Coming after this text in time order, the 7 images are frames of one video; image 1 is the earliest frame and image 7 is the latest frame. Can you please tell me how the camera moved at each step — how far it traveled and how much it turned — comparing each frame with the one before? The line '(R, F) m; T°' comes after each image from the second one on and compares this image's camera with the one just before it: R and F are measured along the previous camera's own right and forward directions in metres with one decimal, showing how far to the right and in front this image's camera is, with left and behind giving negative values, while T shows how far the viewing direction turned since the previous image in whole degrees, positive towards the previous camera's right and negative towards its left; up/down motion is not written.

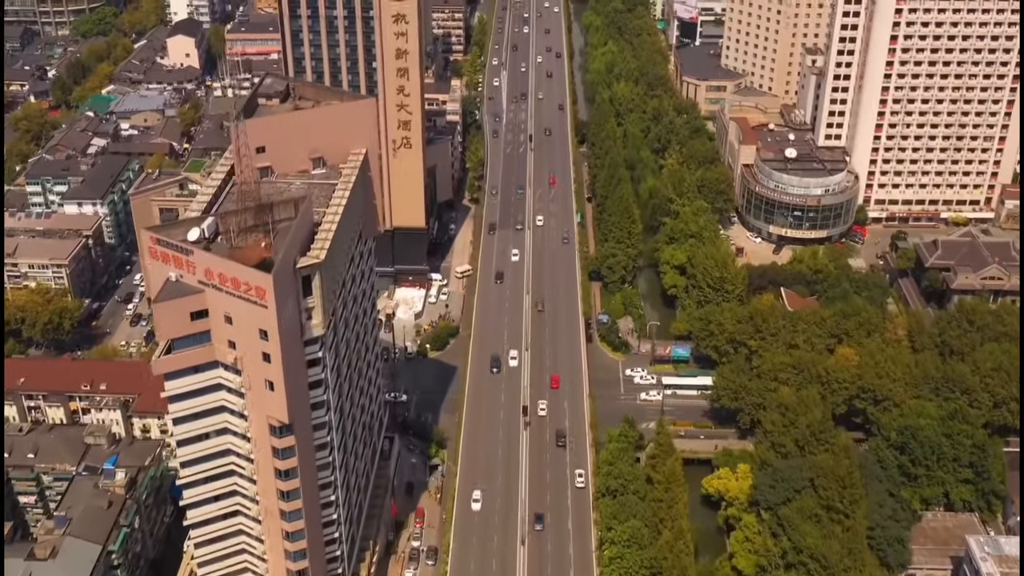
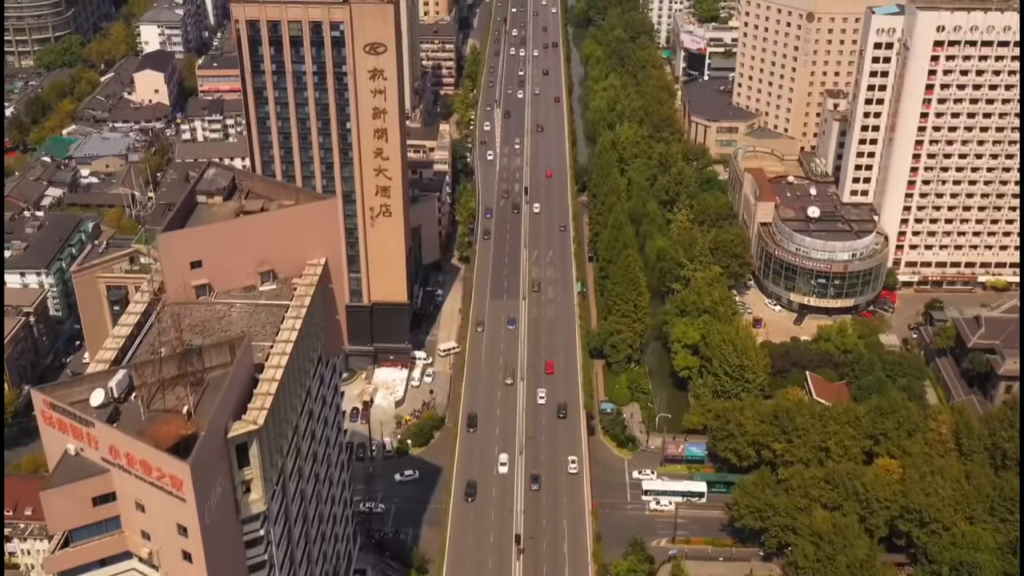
(+0.3, +10.7) m; 0°
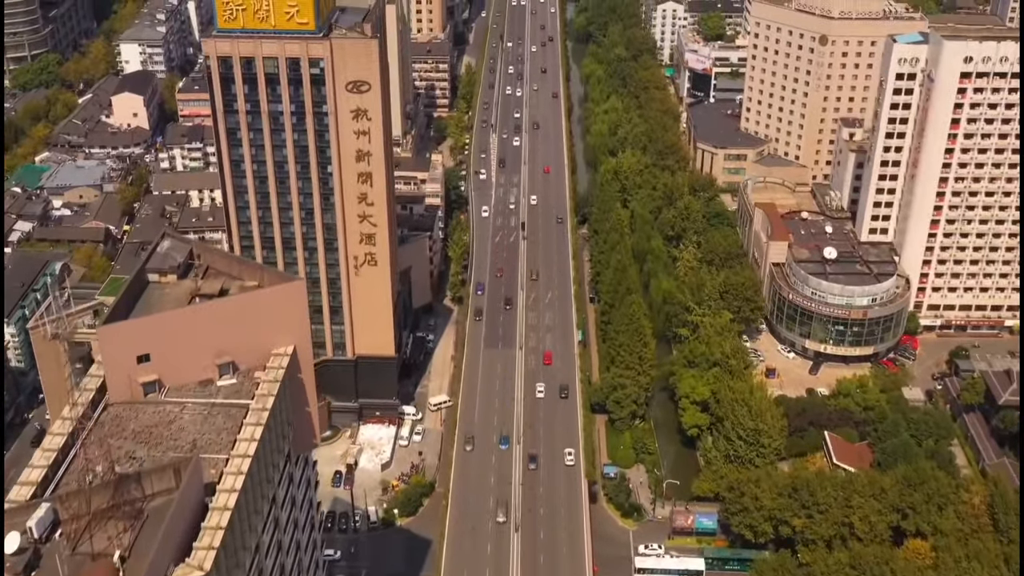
(+0.2, +6.5) m; 0°
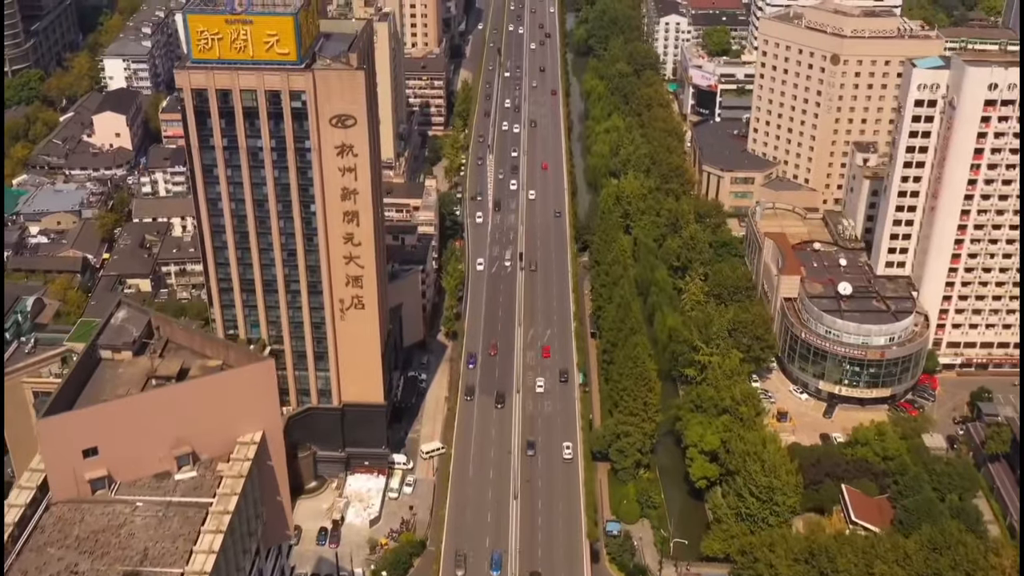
(+0.2, +5.0) m; 0°
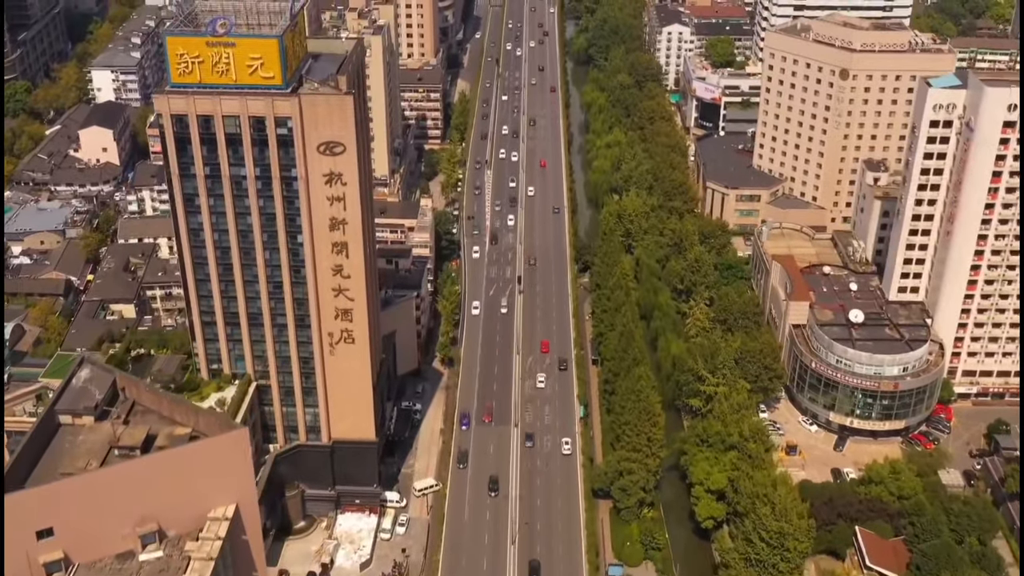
(+0.1, +3.5) m; 0°
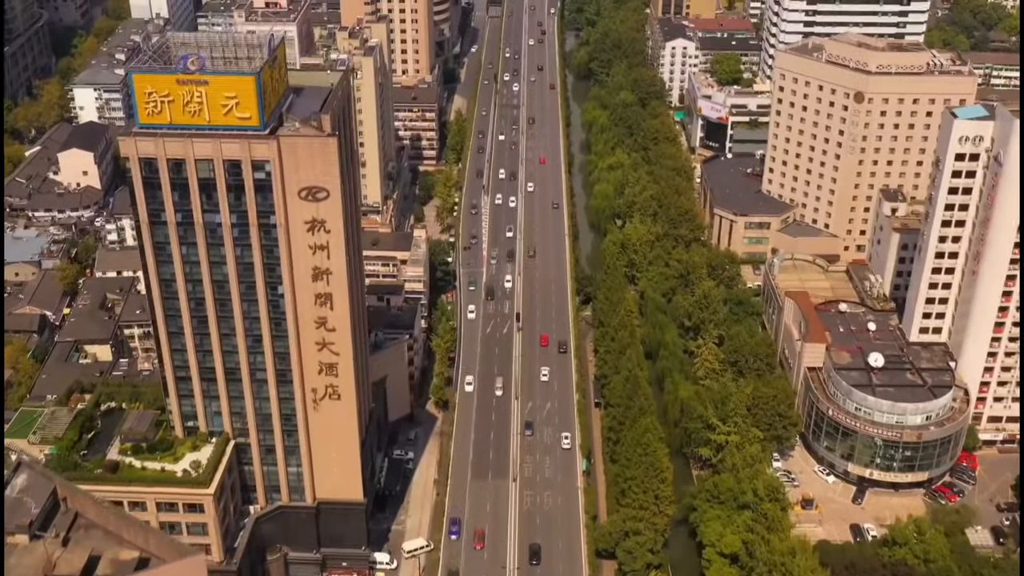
(+0.1, +5.1) m; 0°
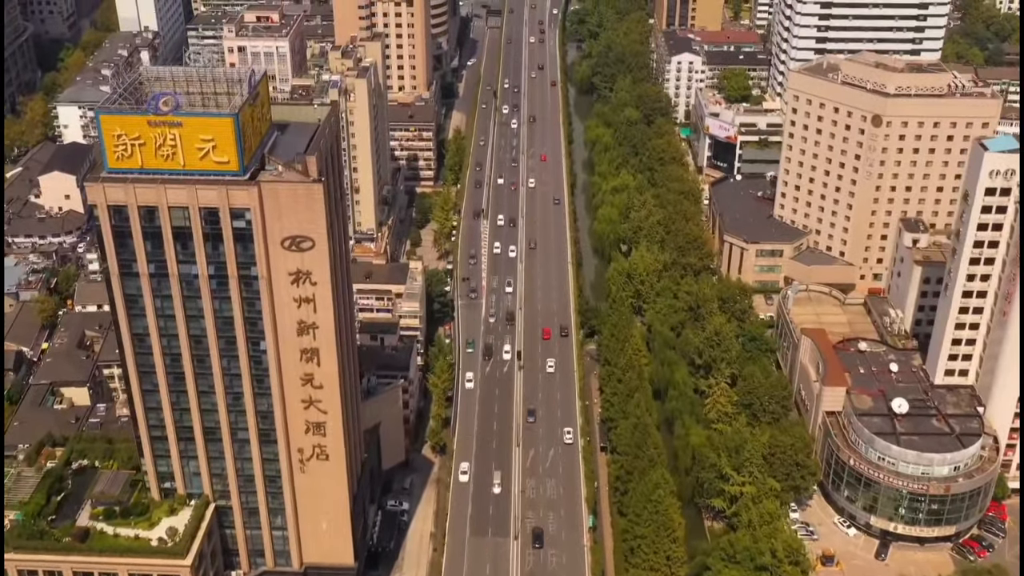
(-0.1, +4.7) m; 0°
